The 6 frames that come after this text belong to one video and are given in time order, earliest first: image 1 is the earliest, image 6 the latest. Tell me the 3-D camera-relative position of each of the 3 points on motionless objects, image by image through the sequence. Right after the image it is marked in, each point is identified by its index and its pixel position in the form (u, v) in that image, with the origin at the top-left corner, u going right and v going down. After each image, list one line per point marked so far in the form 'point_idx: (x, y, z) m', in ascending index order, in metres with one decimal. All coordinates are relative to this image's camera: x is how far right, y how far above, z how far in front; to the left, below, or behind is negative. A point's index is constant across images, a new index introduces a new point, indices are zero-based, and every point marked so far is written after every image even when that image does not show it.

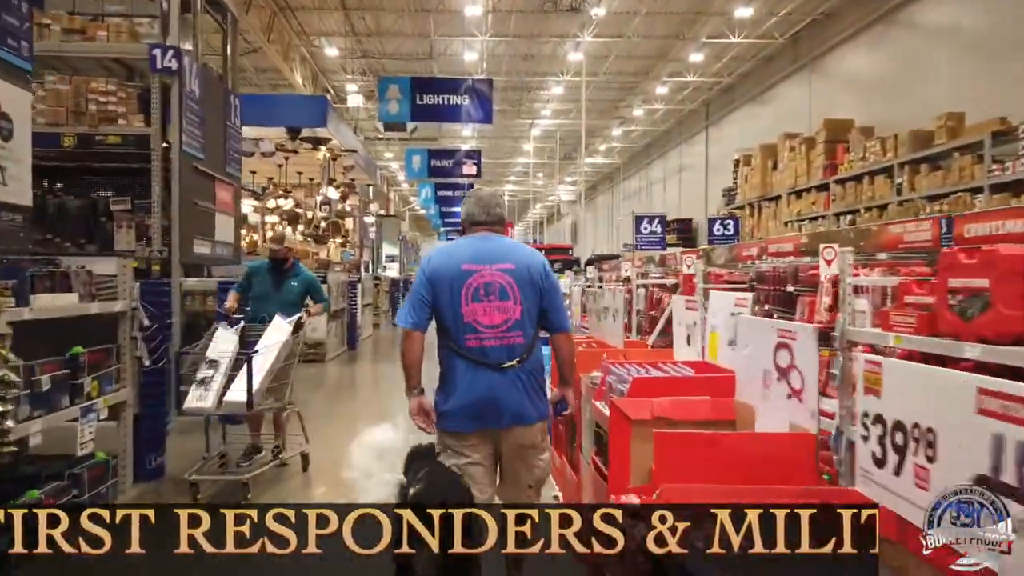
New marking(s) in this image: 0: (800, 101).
0: (+5.3, +3.5, +13.9) m
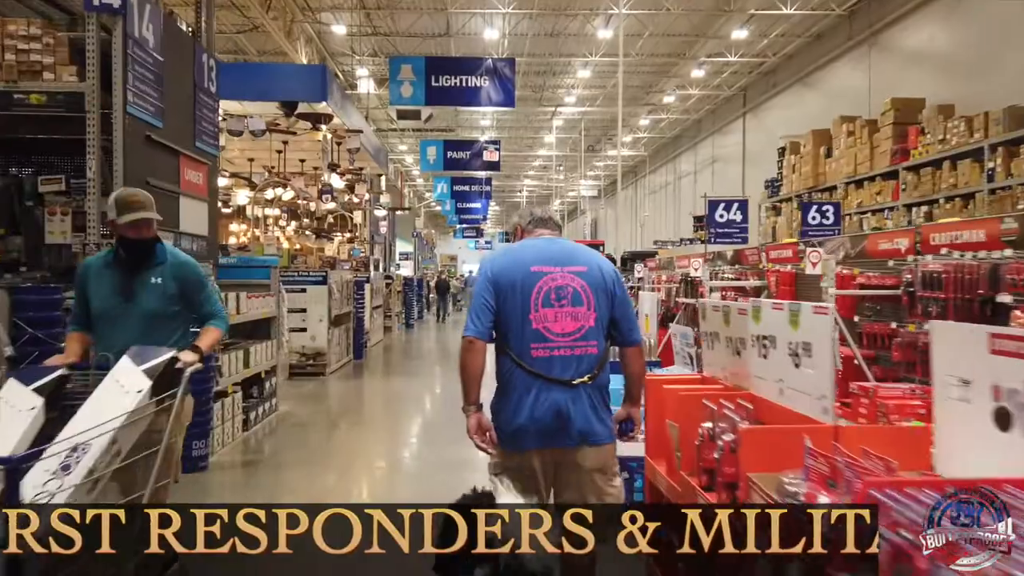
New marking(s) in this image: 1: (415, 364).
0: (+5.7, +3.4, +12.6) m
1: (-1.4, -1.1, +11.0) m
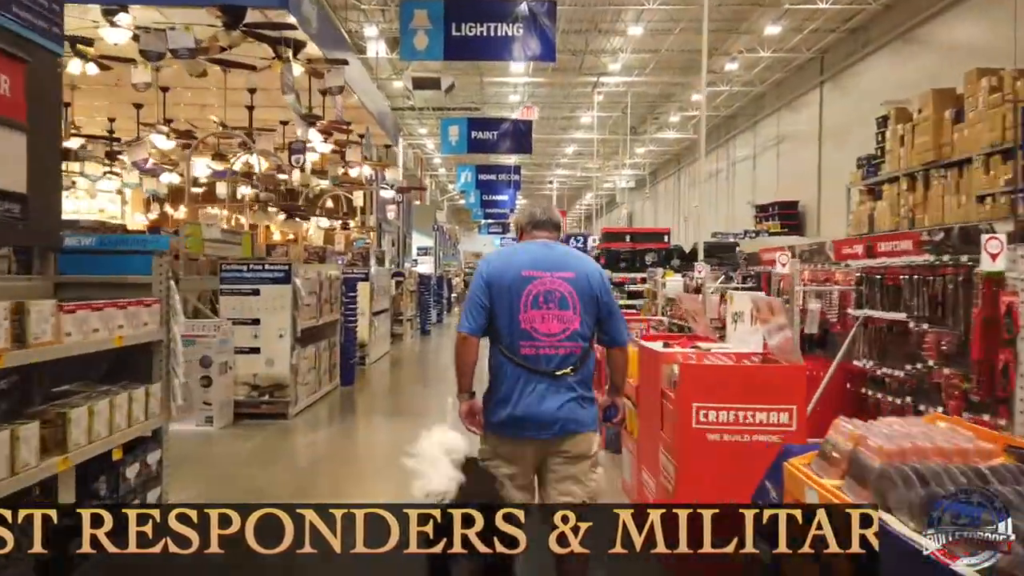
0: (+6.2, +3.4, +9.9) m
1: (-1.0, -1.1, +8.6) m
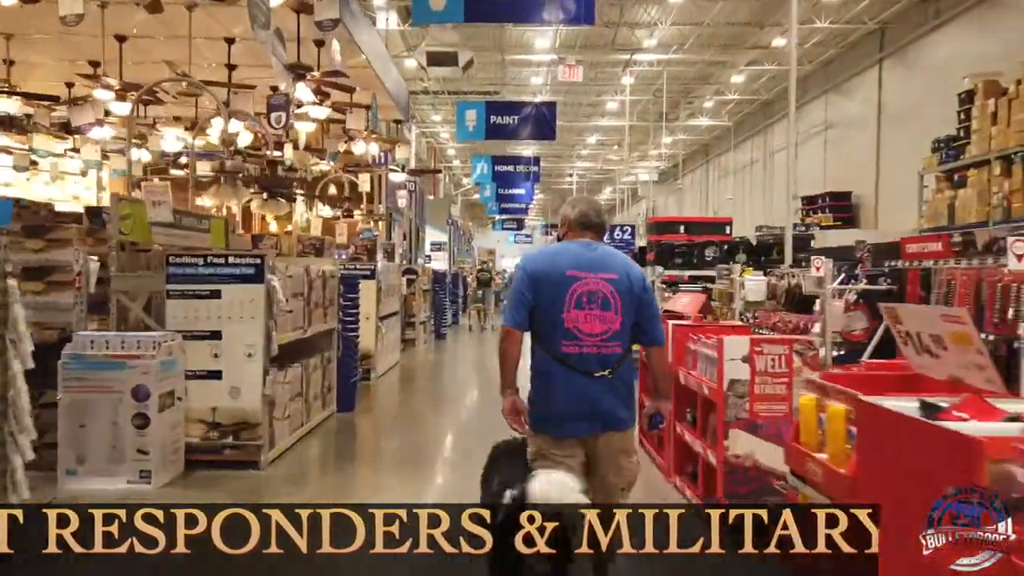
0: (+6.6, +3.4, +8.4) m
1: (-0.7, -1.1, +7.3) m
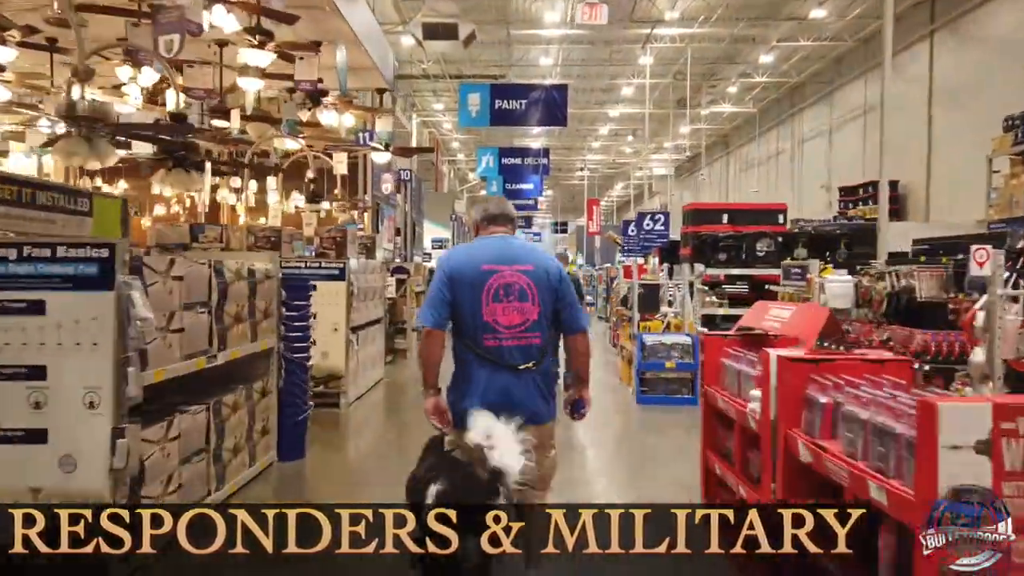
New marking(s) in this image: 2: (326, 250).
0: (+6.6, +3.4, +7.0) m
1: (-0.6, -1.1, +5.9) m
2: (-1.6, +0.3, +6.6) m
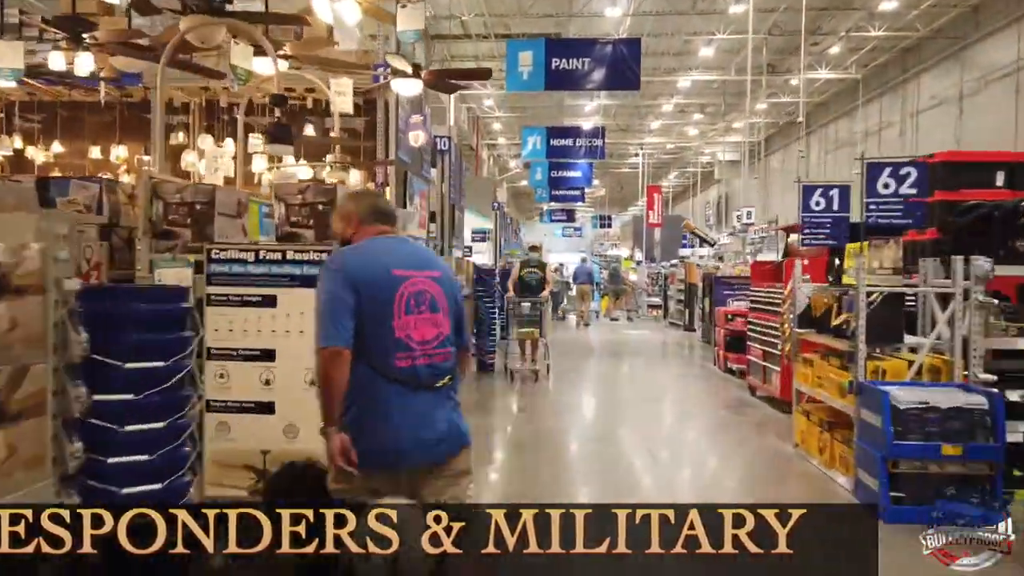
0: (+7.2, +3.3, +4.1) m
1: (-0.1, -1.1, +3.4) m
2: (-1.0, +0.3, +4.1) m
